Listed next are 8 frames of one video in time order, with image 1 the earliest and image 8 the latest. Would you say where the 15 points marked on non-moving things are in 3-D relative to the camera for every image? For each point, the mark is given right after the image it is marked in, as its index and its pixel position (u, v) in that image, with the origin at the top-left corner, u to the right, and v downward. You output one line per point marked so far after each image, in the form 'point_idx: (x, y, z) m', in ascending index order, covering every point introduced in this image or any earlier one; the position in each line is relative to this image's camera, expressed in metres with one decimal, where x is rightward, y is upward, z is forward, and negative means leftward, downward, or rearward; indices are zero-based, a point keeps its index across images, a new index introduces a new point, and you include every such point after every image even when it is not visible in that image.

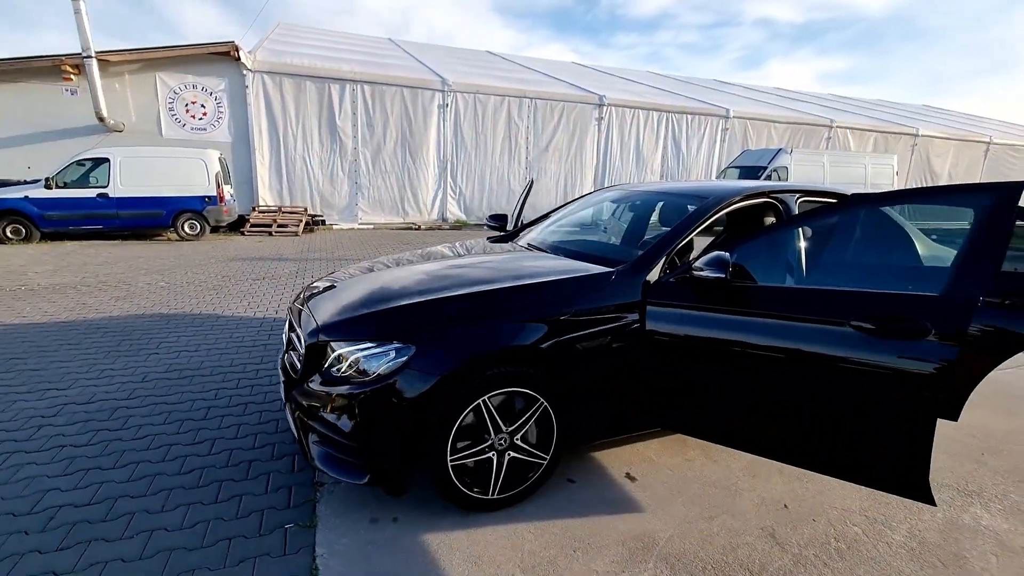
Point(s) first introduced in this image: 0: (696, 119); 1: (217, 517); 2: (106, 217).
0: (+6.8, +6.3, +18.3) m
1: (-1.3, -1.0, +2.2) m
2: (-8.0, +1.4, +9.7) m
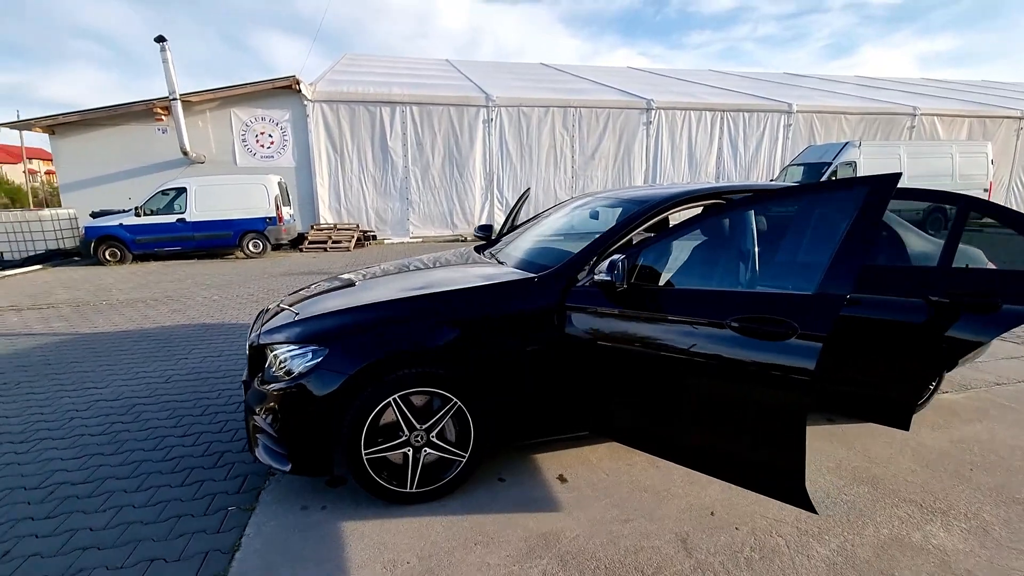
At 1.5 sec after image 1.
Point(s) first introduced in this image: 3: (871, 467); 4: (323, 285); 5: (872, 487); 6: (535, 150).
0: (+8.5, +6.1, +17.4) m
1: (-1.7, -1.1, +2.5) m
2: (-7.3, +1.1, +10.9) m
3: (+2.0, -1.0, +2.8) m
4: (-1.0, +0.1, +3.4) m
5: (+1.9, -1.0, +2.6) m
6: (+0.7, +4.5, +15.9) m
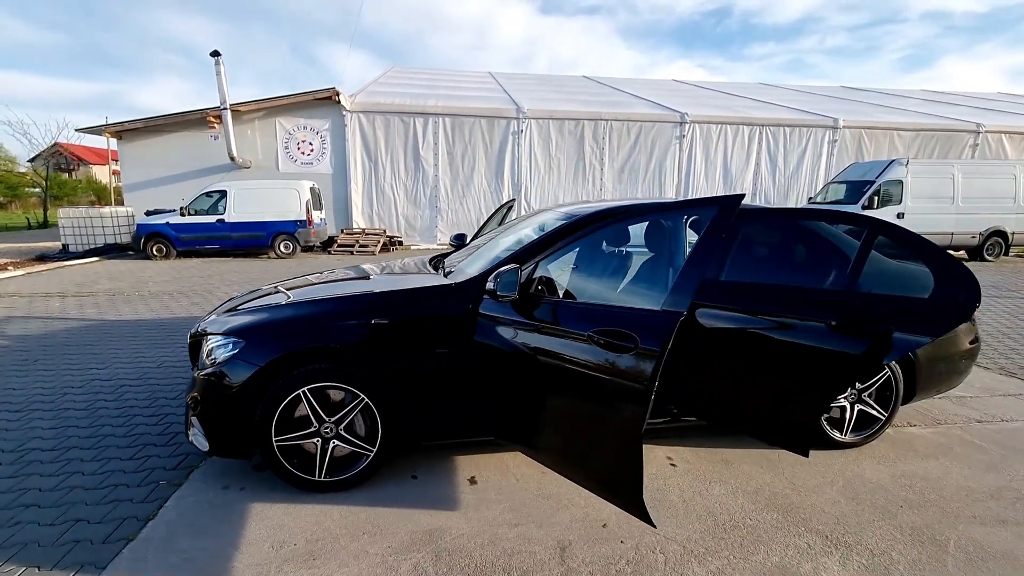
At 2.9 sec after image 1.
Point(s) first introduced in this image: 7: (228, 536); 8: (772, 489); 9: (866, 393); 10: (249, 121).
0: (+9.7, +5.4, +16.8) m
1: (-2.2, -1.0, +2.8) m
2: (-6.9, +1.2, +11.7) m
3: (+1.5, -1.1, +2.7) m
4: (-1.3, +0.1, +3.6) m
5: (+1.4, -1.2, +2.5) m
6: (+1.7, +4.1, +16.0) m
7: (-1.3, -1.1, +2.3) m
8: (+1.4, -1.1, +2.7) m
9: (+2.2, -0.7, +3.1) m
10: (-7.9, +5.1, +14.9) m
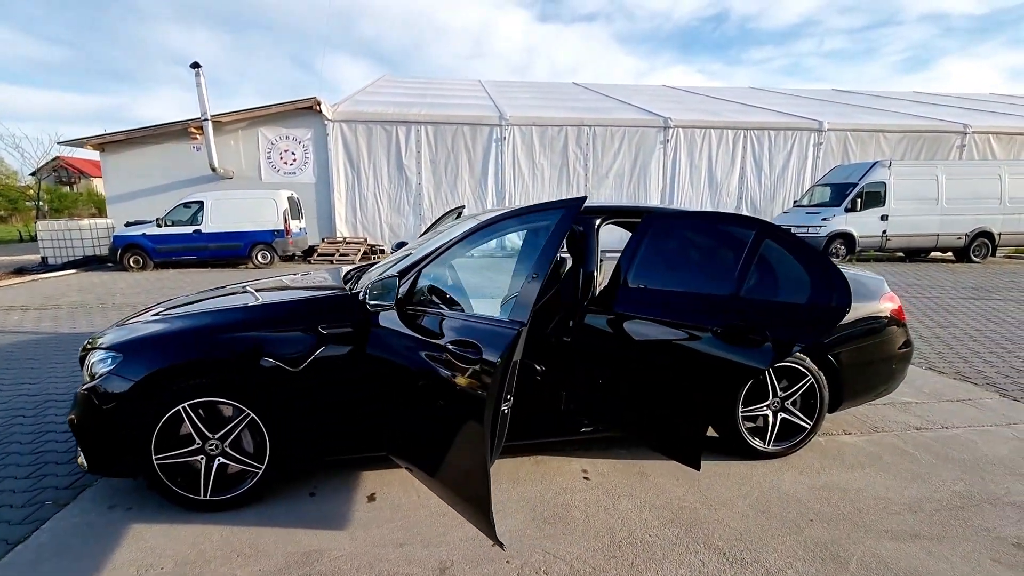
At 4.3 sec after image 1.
0: (+9.1, +5.2, +16.8) m
1: (-2.7, -1.1, +2.7) m
2: (-7.4, +0.9, +11.7) m
3: (+1.0, -1.2, +2.6) m
4: (-1.9, 0.0, +3.6) m
5: (+0.8, -1.2, +2.4) m
6: (+1.2, +3.9, +16.0) m
7: (-1.8, -1.2, +2.2) m
8: (+0.9, -1.1, +2.6) m
9: (+1.7, -0.7, +3.0) m
10: (-8.5, +4.7, +14.9) m
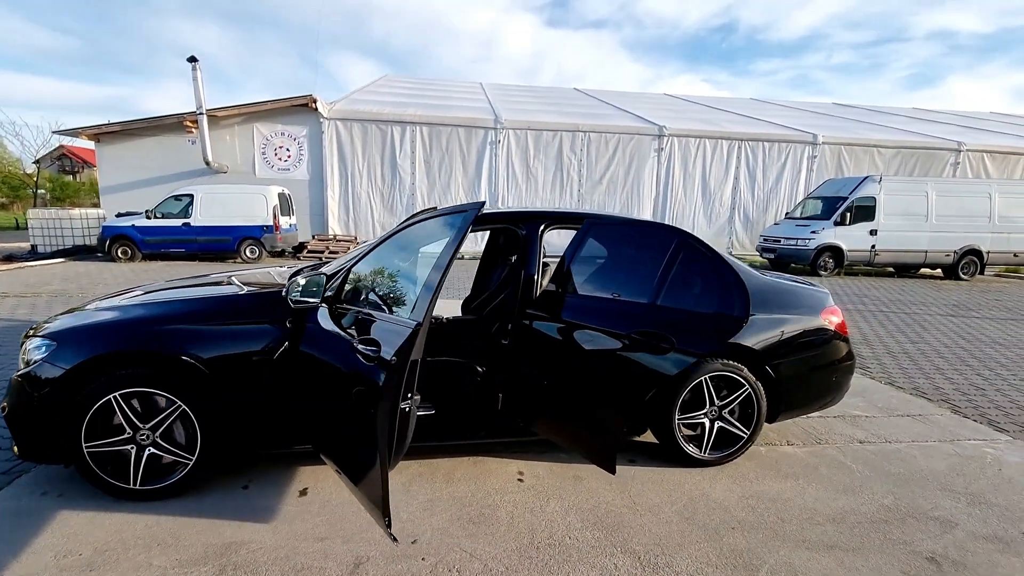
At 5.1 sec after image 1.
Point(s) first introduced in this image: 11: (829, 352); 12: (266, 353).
0: (+8.9, +4.9, +16.8) m
1: (-3.1, -1.0, +2.7) m
2: (-7.7, +1.1, +11.7) m
3: (+0.6, -1.2, +2.6) m
4: (-2.2, +0.1, +3.6) m
5: (+0.5, -1.2, +2.5) m
6: (+0.9, +3.8, +16.0) m
7: (-2.2, -1.1, +2.2) m
8: (+0.5, -1.2, +2.7) m
9: (+1.3, -0.8, +3.0) m
10: (-8.6, +4.9, +15.0) m
11: (+2.1, -0.4, +3.2) m
12: (-1.3, -0.3, +2.5) m
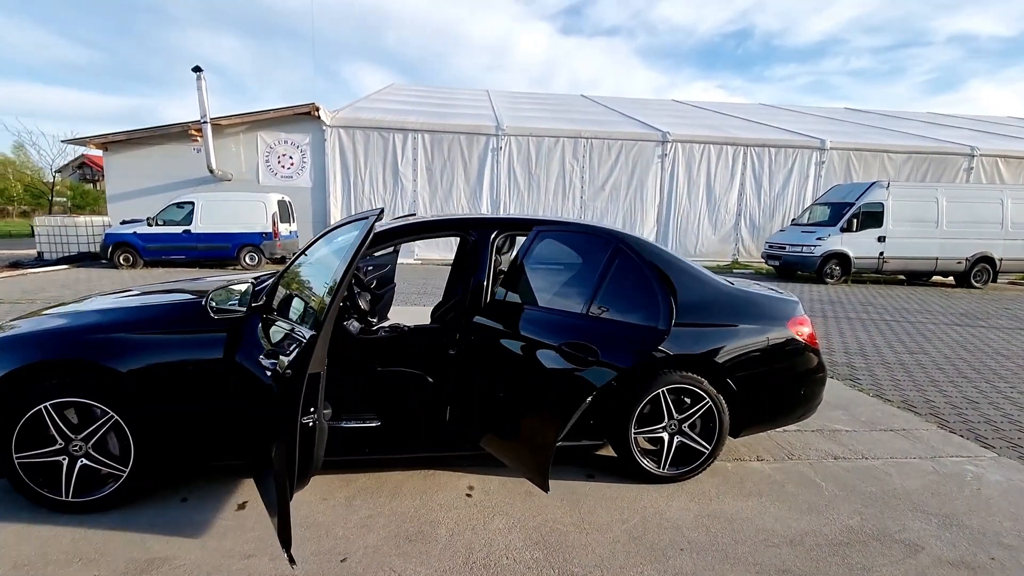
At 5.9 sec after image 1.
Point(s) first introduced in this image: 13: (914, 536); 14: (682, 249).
0: (+9.0, +4.6, +16.6) m
1: (-3.4, -1.1, +2.7) m
2: (-7.8, +1.0, +11.8) m
3: (+0.3, -1.2, +2.5) m
4: (-2.5, 0.0, +3.6) m
5: (+0.2, -1.3, +2.3) m
6: (+1.0, +3.6, +16.0) m
7: (-2.5, -1.2, +2.2) m
8: (+0.2, -1.2, +2.5) m
9: (+1.0, -0.8, +2.9) m
10: (-8.6, +4.7, +15.2) m
11: (+1.8, -0.5, +3.1) m
12: (-1.6, -0.4, +2.5) m
13: (+2.1, -1.3, +2.5) m
14: (+5.9, +1.3, +17.0) m
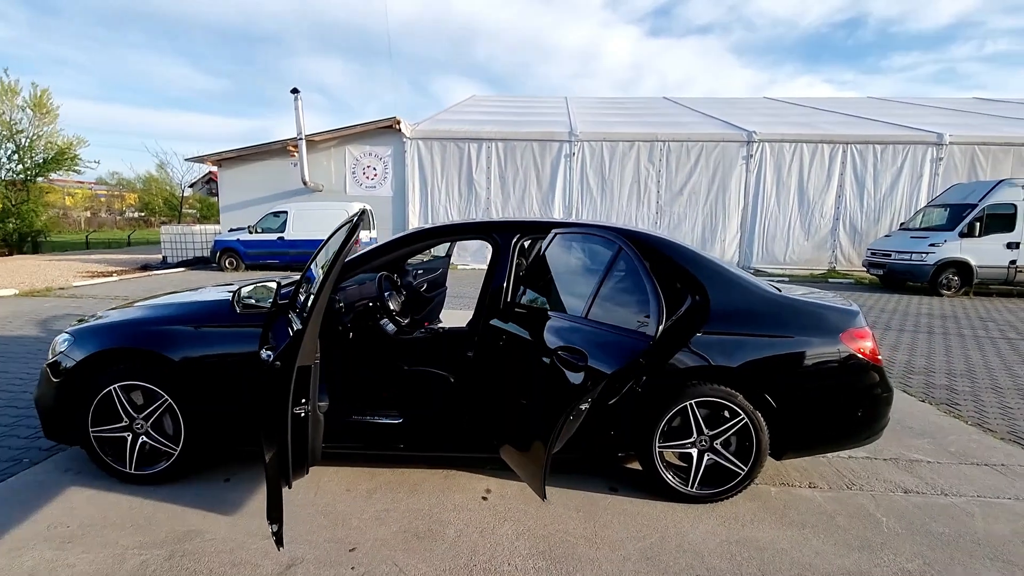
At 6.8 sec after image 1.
0: (+11.3, +4.2, +15.0) m
1: (-3.3, -1.0, +3.2) m
2: (-6.1, +0.9, +13.0) m
3: (+0.3, -1.3, +2.4) m
4: (-2.2, 0.0, +3.9) m
5: (+0.2, -1.3, +2.3) m
6: (+3.3, +3.3, +15.6) m
7: (-2.5, -1.2, +2.5) m
8: (+0.3, -1.2, +2.5) m
9: (+1.1, -0.8, +2.7) m
10: (-6.3, +4.6, +16.5) m
11: (+1.9, -0.5, +2.8) m
12: (-1.5, -0.4, +2.7) m
13: (+2.1, -1.3, +2.1) m
14: (+8.3, +1.0, +15.8) m
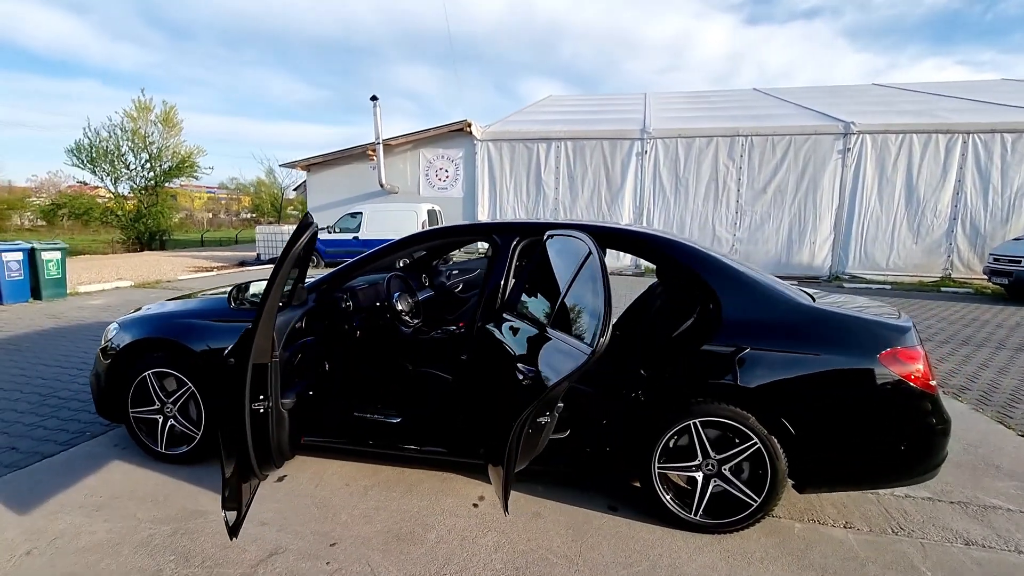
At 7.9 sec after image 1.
0: (+13.2, +3.9, +12.9) m
1: (-3.2, -1.0, +3.6) m
2: (-4.3, +1.0, +13.7) m
3: (+0.2, -1.3, +2.3) m
4: (-2.0, +0.1, +4.2) m
5: (0.0, -1.3, +2.2) m
6: (+5.4, +3.2, +14.8) m
7: (-2.6, -1.1, +2.9) m
8: (+0.2, -1.3, +2.3) m
9: (+1.1, -0.9, +2.4) m
10: (-3.9, +4.7, +17.2) m
11: (+1.9, -0.6, +2.4) m
12: (-1.5, -0.4, +2.9) m
13: (+1.9, -1.4, +1.7) m
14: (+10.3, +0.8, +14.2) m
